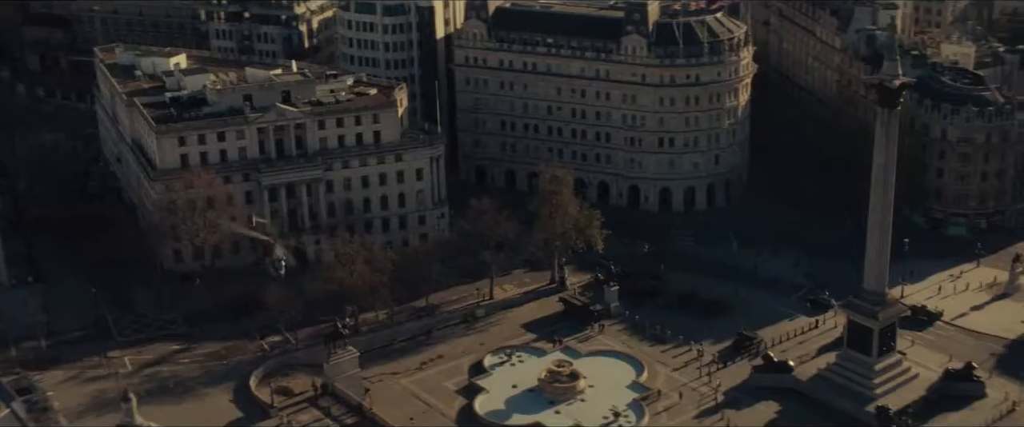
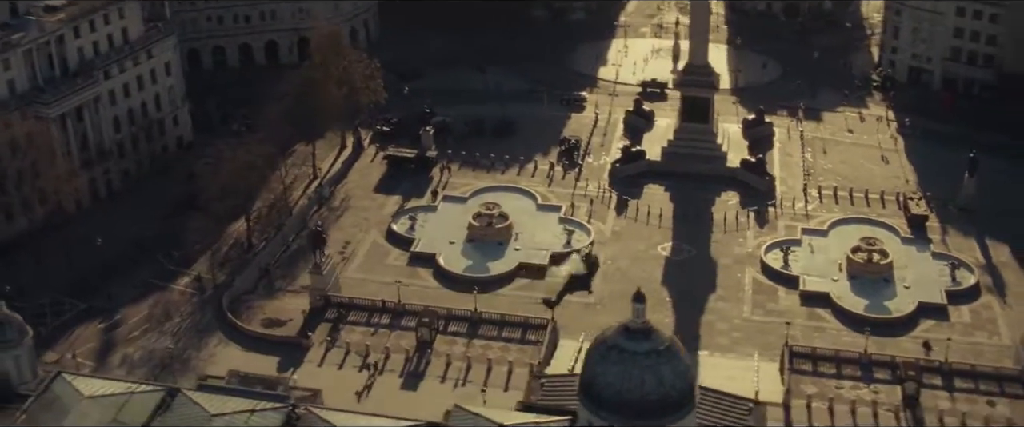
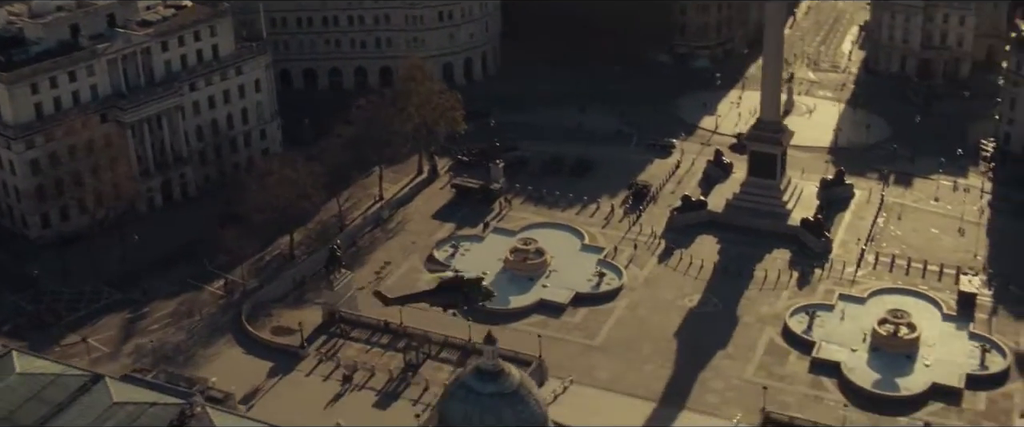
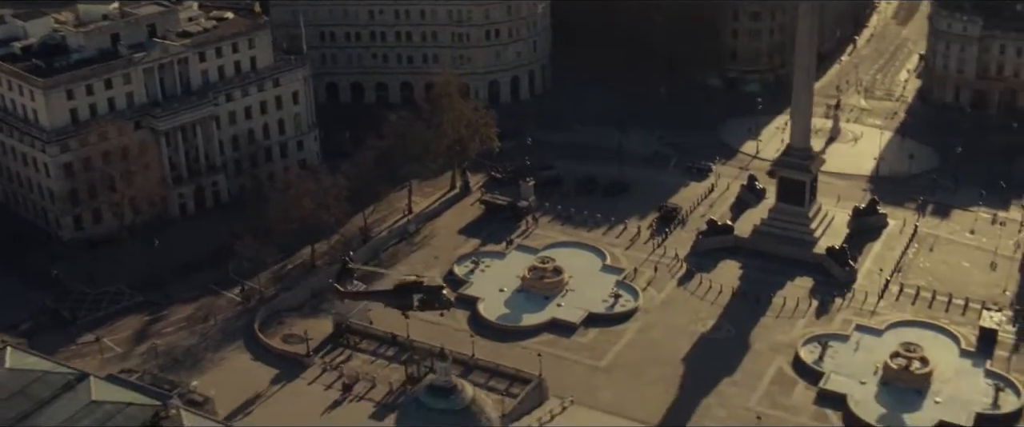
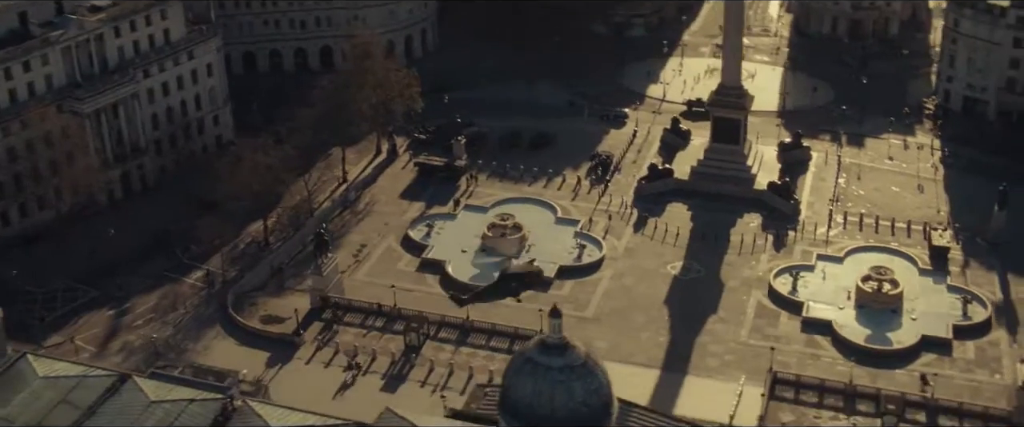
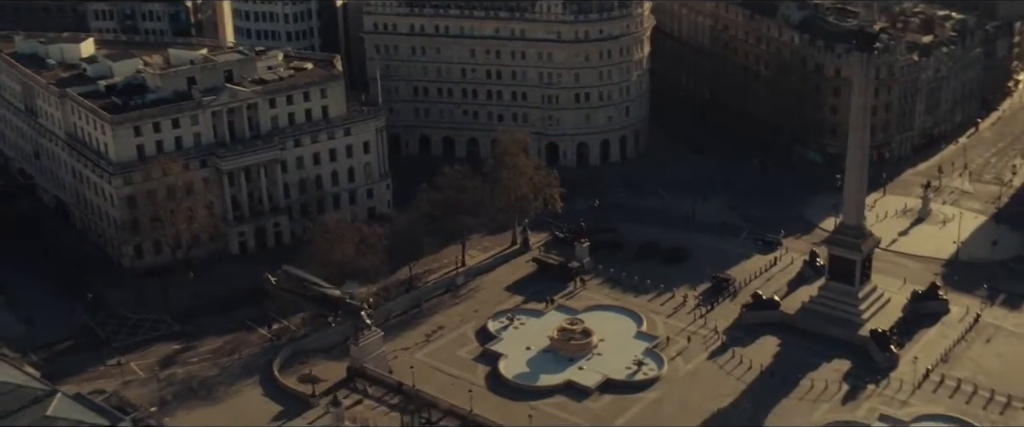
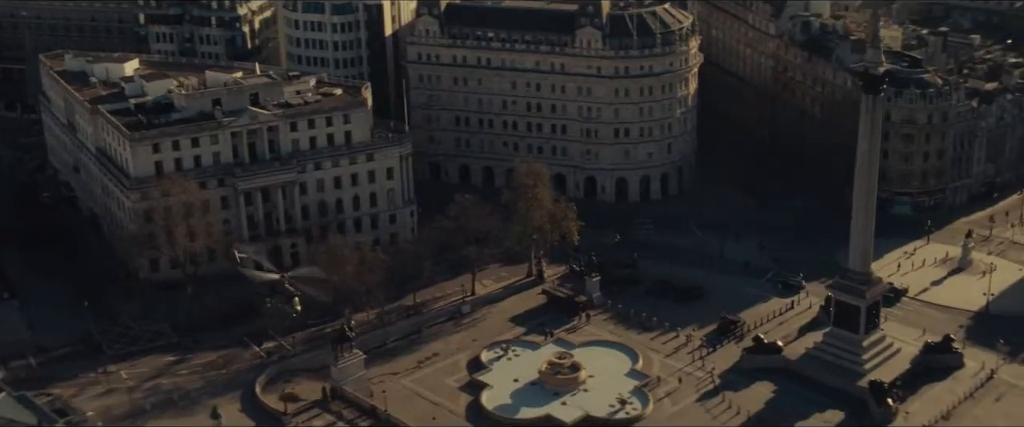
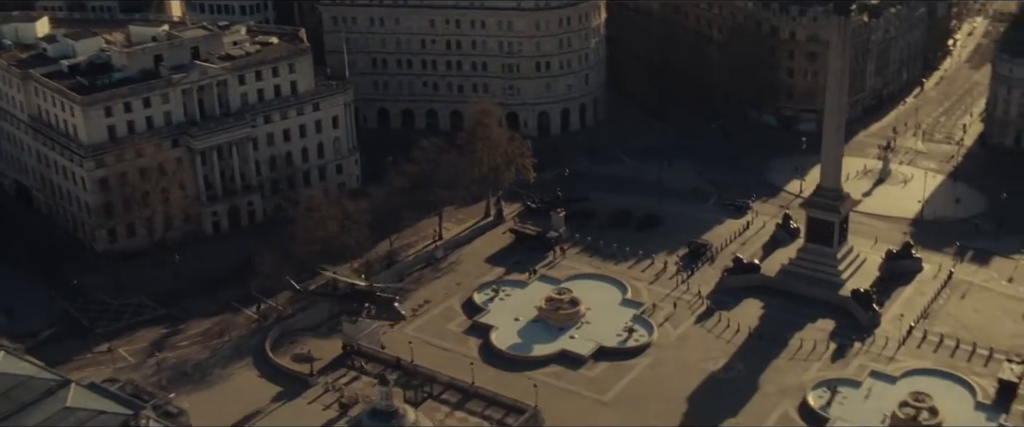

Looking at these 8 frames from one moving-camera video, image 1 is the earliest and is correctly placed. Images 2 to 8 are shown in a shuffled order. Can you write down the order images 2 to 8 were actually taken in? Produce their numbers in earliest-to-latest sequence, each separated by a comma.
7, 6, 8, 4, 3, 5, 2
